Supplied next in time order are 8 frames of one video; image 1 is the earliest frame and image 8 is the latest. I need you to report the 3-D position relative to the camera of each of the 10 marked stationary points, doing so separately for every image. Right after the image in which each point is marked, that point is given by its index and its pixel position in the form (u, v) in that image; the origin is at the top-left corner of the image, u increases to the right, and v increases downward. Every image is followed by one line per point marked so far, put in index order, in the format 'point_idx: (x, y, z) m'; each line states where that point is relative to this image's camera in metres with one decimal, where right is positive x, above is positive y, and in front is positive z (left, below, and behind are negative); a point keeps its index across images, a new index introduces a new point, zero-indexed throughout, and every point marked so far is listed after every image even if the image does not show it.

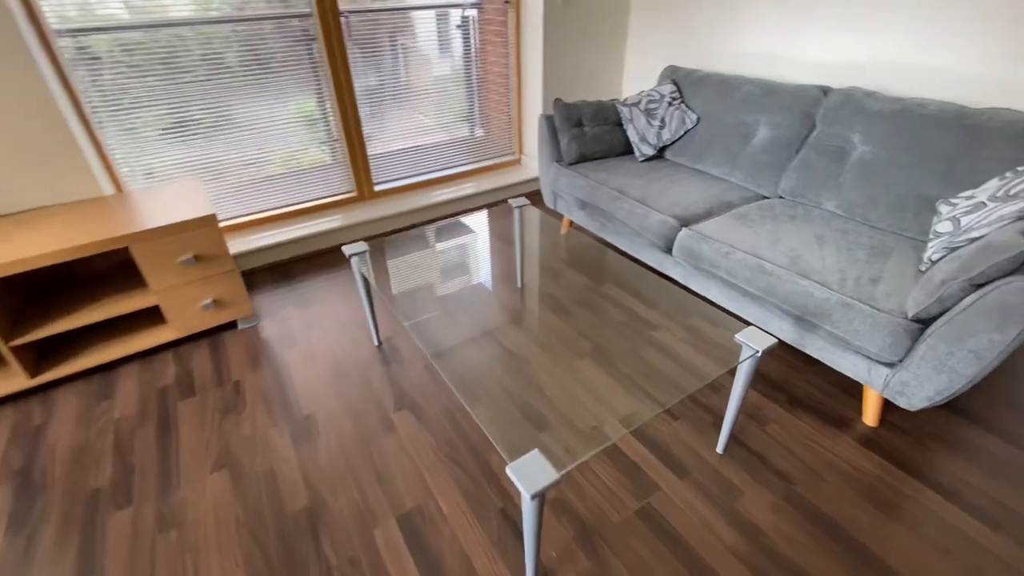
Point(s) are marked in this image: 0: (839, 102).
0: (+1.4, +0.8, +2.2) m
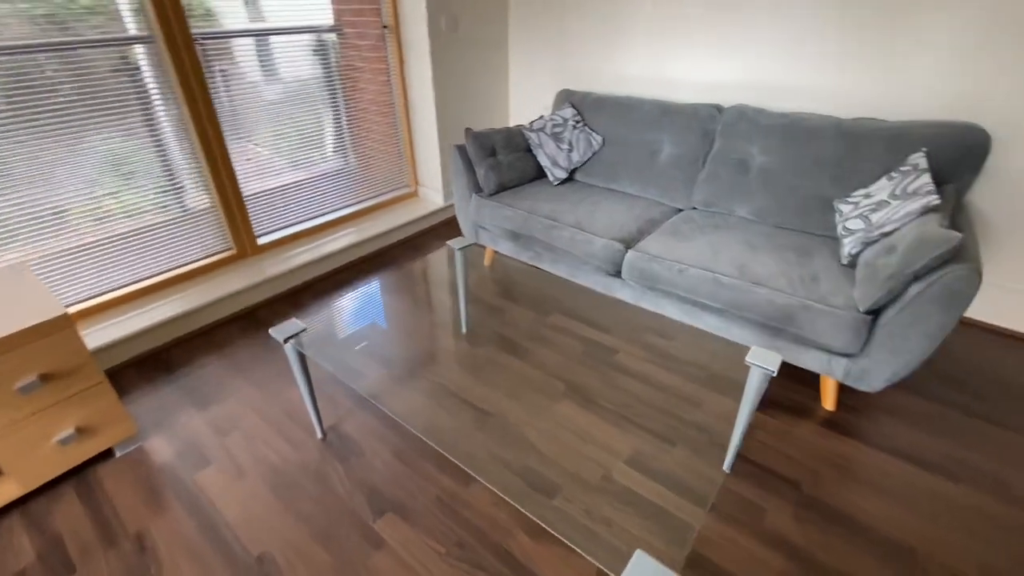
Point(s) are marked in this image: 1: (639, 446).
0: (+1.1, +0.8, +2.4) m
1: (+0.4, -0.5, +1.7) m
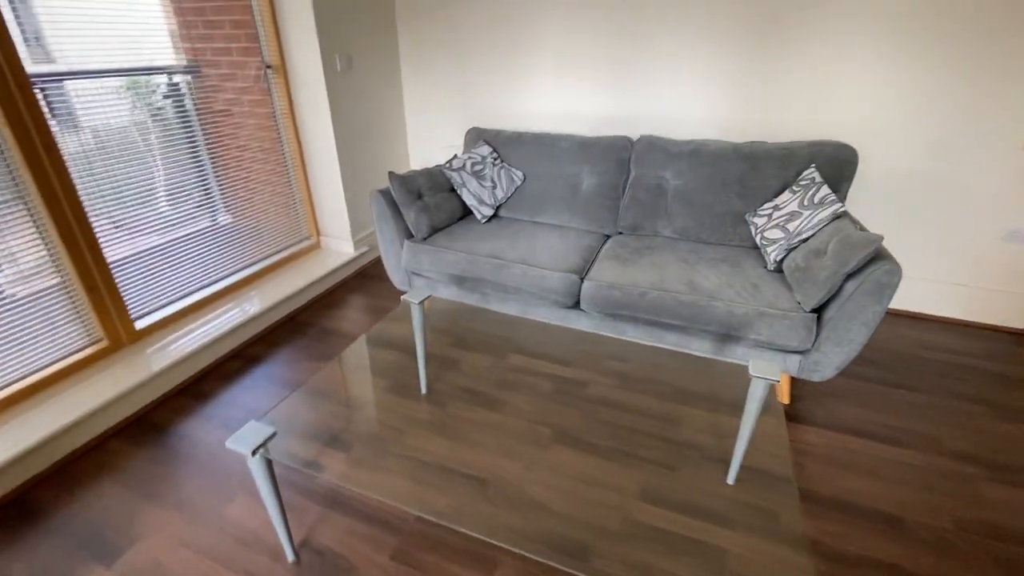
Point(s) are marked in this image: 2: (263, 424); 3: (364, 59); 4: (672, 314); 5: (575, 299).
0: (+0.7, +0.7, +2.5) m
1: (+0.5, -0.6, +1.7) m
2: (-0.6, -0.4, +1.2) m
3: (-0.9, +1.4, +2.8) m
4: (+0.7, -0.1, +2.0) m
5: (+0.3, 0.0, +2.1) m
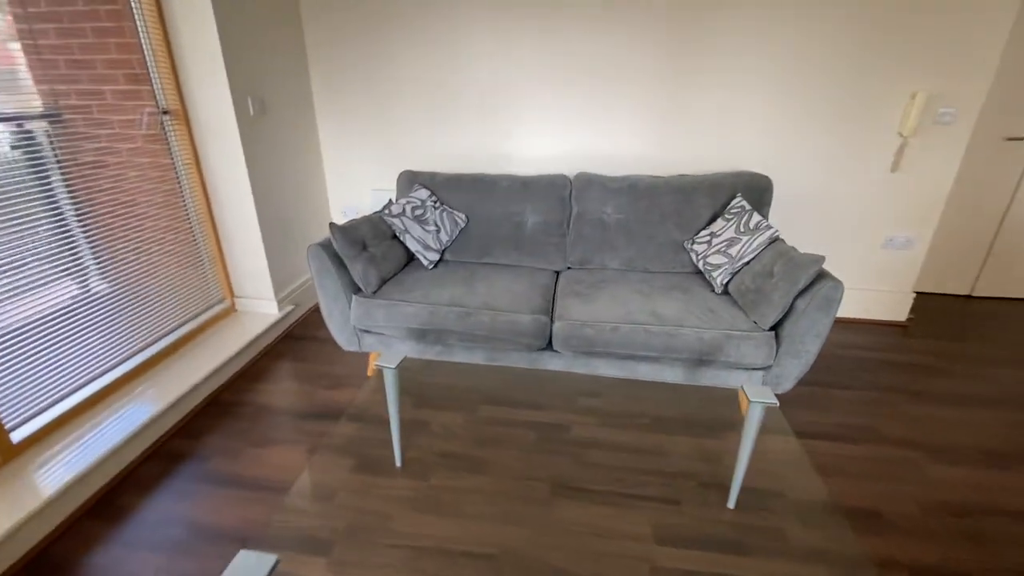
0: (+0.4, +0.6, +2.6) m
1: (+0.5, -0.8, +1.6) m
2: (-0.5, -0.6, +1.0) m
3: (-1.3, +1.0, +2.6) m
4: (+0.6, -0.2, +2.0) m
5: (+0.2, -0.2, +2.1) m
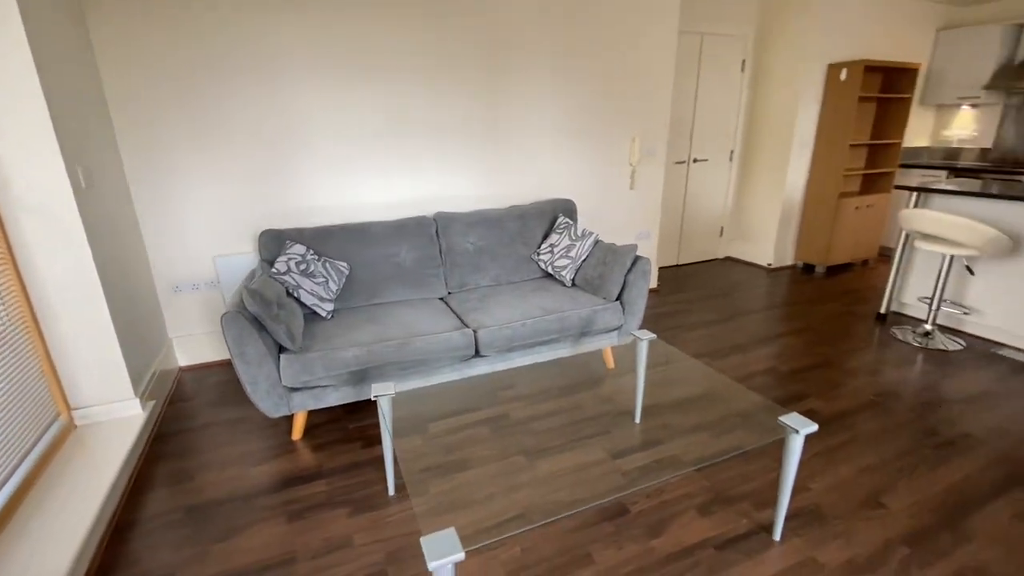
0: (-0.4, +0.4, +3.0) m
1: (+0.4, -0.7, +2.2) m
2: (-0.2, -0.6, +1.2) m
3: (-1.9, +0.5, +2.3) m
4: (+0.2, -0.2, +2.6) m
5: (-0.2, -0.3, +2.5) m
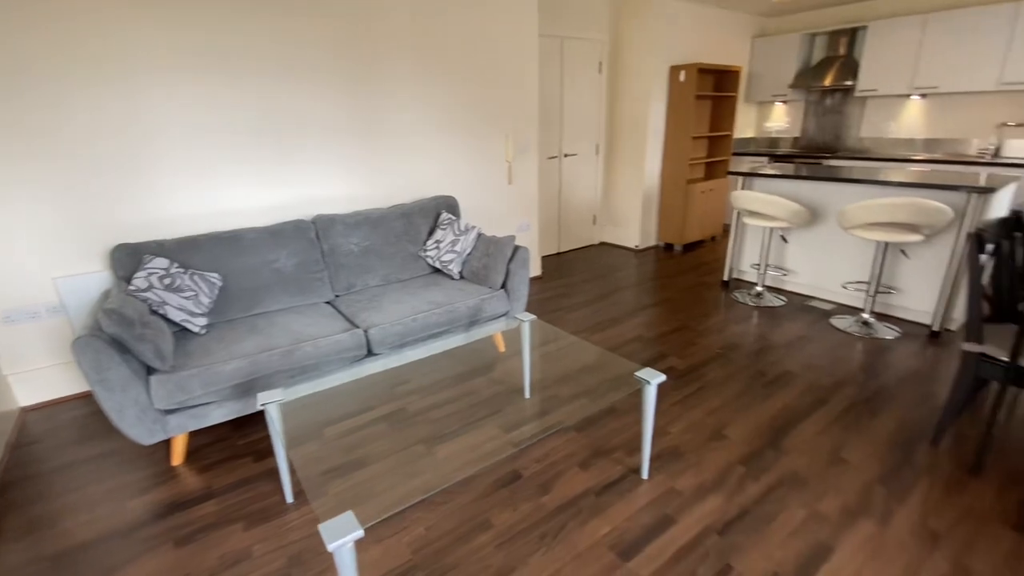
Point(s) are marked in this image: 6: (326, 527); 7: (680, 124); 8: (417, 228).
0: (-1.2, +0.4, +3.0) m
1: (-0.1, -0.7, +2.4) m
2: (-0.4, -0.6, +1.2) m
3: (-2.5, +0.4, +1.9) m
4: (-0.4, -0.2, +2.7) m
5: (-0.8, -0.3, +2.5) m
6: (-0.5, -0.6, +1.2) m
7: (+1.7, +1.7, +4.9) m
8: (-0.6, +0.4, +3.3) m
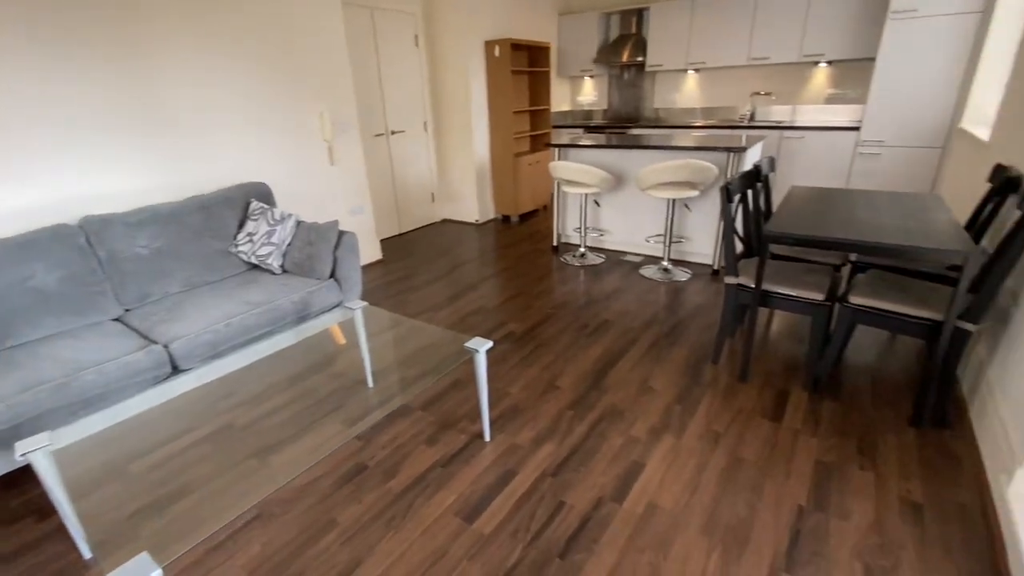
0: (-2.2, +0.3, +2.5) m
1: (-0.8, -0.6, +2.3) m
2: (-0.8, -0.6, +1.1) m
3: (-3.1, +0.1, +1.1) m
4: (-1.3, -0.2, +2.5) m
5: (-1.6, -0.4, +2.2) m
6: (-0.9, -0.6, +1.1) m
7: (-0.1, +2.0, +5.0) m
8: (-1.7, +0.4, +2.9) m
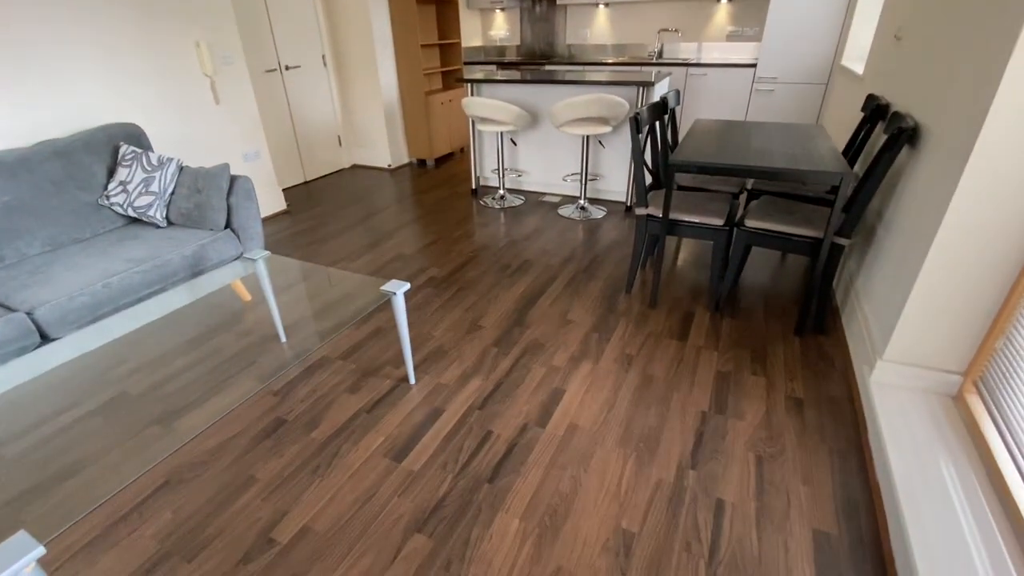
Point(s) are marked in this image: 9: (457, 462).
0: (-2.6, +0.5, +2.1) m
1: (-1.2, -0.4, +2.1) m
2: (-1.0, -0.5, +1.0) m
3: (-3.3, +0.1, +0.6) m
4: (-1.7, 0.0, +2.2) m
5: (-1.9, -0.2, +1.9) m
6: (-1.0, -0.5, +1.0) m
7: (-1.0, +2.5, +4.7) m
8: (-2.2, +0.6, +2.5) m
9: (-0.2, -0.6, +1.7) m
